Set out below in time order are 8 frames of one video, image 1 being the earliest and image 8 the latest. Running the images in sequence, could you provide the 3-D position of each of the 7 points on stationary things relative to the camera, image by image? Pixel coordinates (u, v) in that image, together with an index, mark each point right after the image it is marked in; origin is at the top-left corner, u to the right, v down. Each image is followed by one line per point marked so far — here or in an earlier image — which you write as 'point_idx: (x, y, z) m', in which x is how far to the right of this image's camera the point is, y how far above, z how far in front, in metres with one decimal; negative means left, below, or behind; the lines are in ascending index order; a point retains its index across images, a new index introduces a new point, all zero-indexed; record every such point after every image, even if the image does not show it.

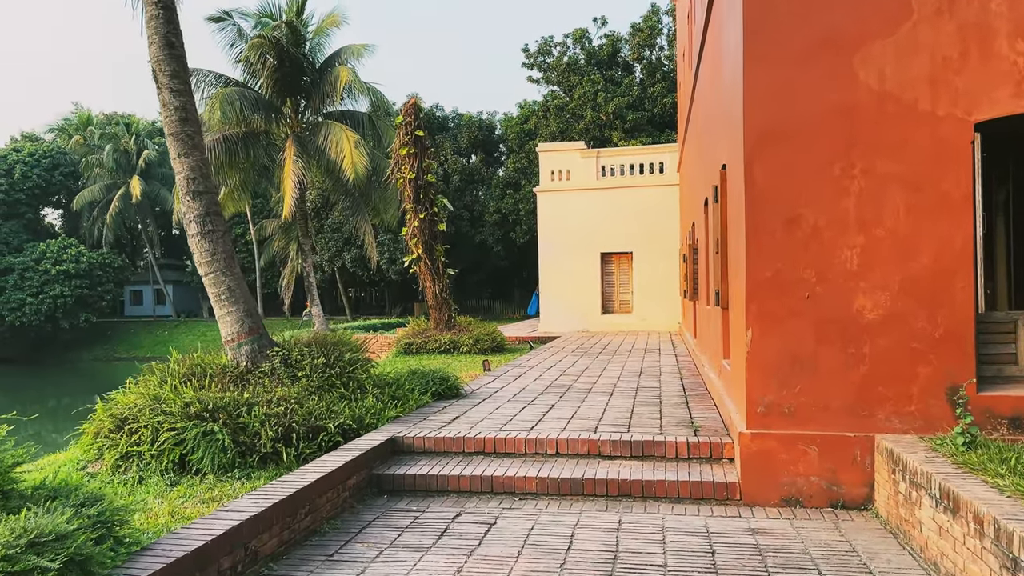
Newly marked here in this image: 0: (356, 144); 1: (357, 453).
0: (-3.6, +3.3, +17.9) m
1: (-0.9, -0.9, +4.3) m
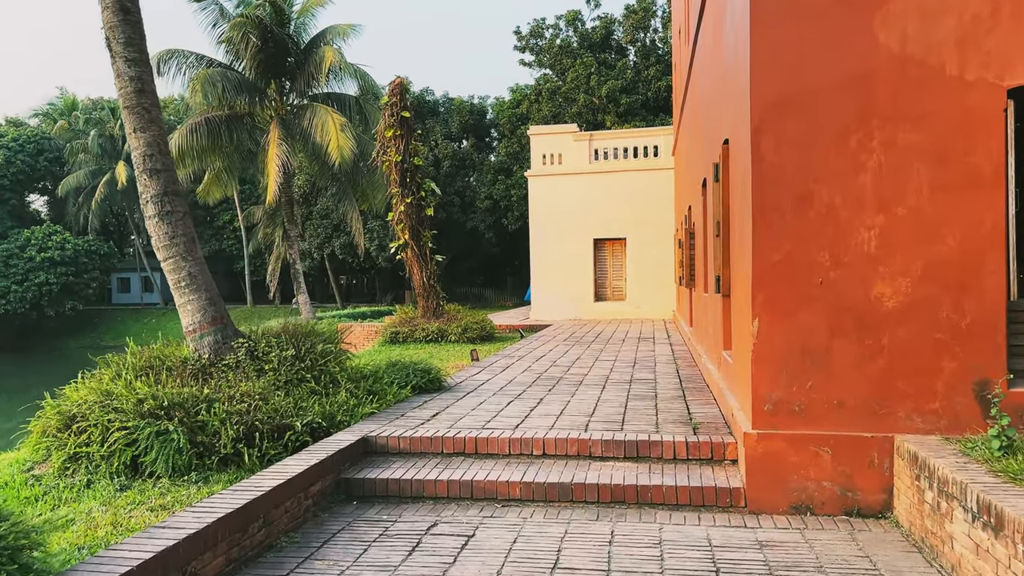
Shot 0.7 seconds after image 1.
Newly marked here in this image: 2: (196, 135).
0: (-3.8, +3.6, +17.4) m
1: (-0.9, -0.8, +3.9) m
2: (-6.9, +3.3, +17.3) m
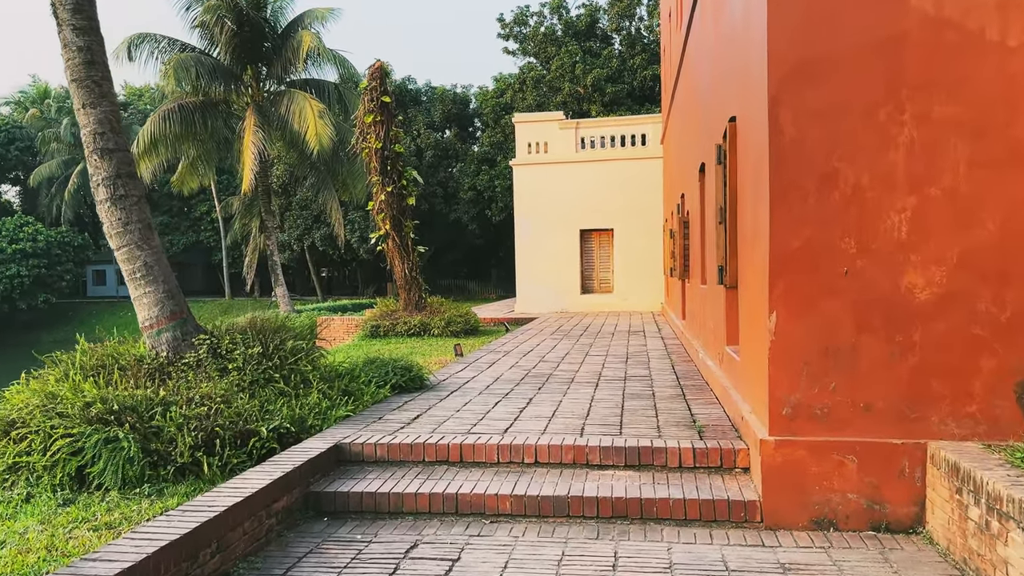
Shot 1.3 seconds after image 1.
0: (-4.1, +3.7, +16.8) m
1: (-1.0, -0.8, +3.5) m
2: (-7.3, +3.5, +16.7) m
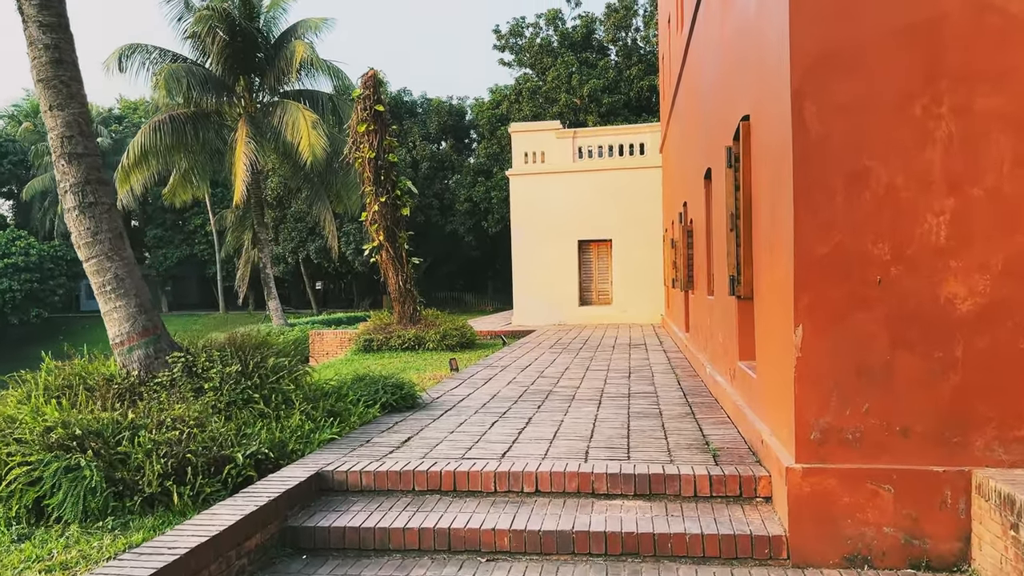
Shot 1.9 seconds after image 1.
0: (-4.2, +3.5, +16.6) m
1: (-1.0, -0.9, +3.2) m
2: (-7.4, +3.2, +16.4) m
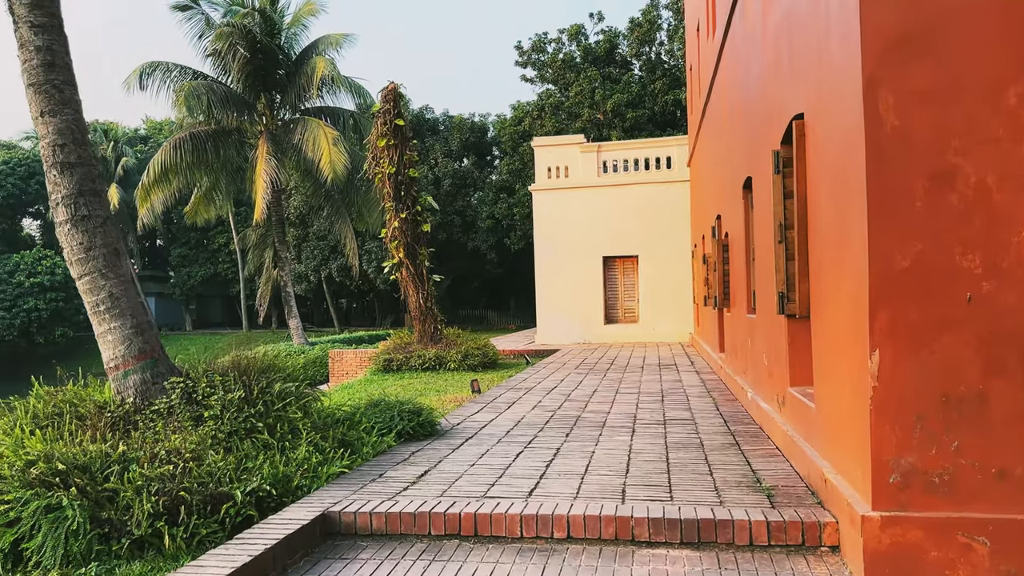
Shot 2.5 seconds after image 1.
0: (-3.7, +3.1, +16.4) m
1: (-0.9, -0.9, +2.8) m
2: (-6.9, +2.8, +16.3) m
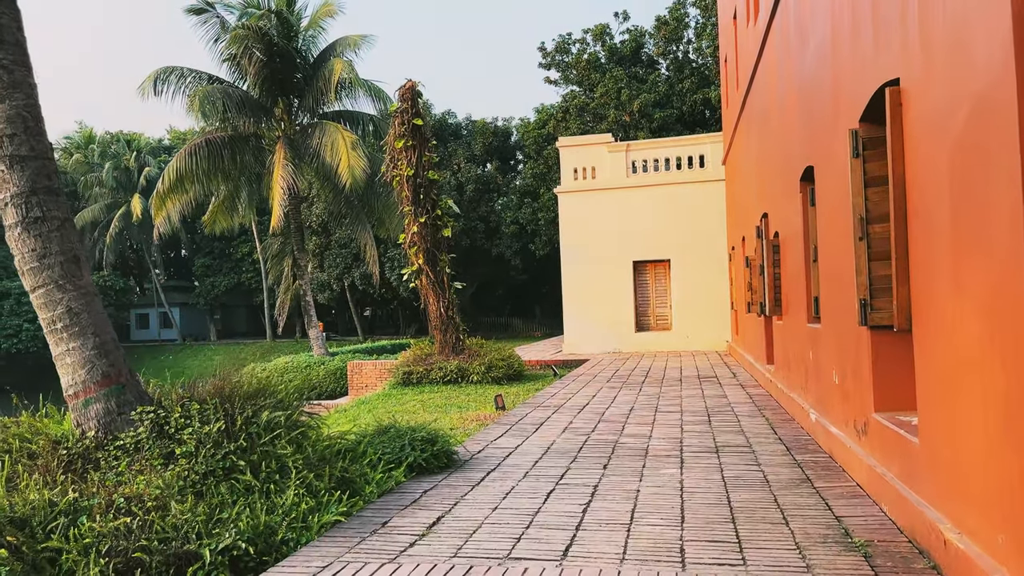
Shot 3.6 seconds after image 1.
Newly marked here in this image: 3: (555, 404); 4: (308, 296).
0: (-3.2, +2.9, +15.8) m
1: (-0.8, -1.0, +2.2) m
2: (-6.4, +2.6, +15.8) m
3: (+0.4, -1.1, +7.2) m
4: (-4.6, -0.2, +17.8) m
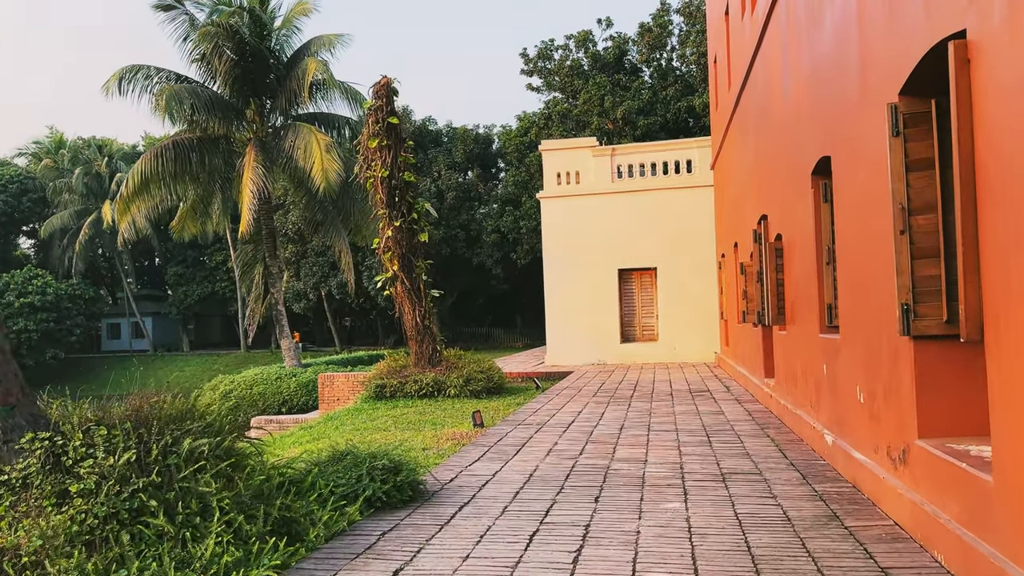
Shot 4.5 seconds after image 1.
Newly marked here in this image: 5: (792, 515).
0: (-3.6, +2.7, +15.2) m
1: (-0.9, -1.0, +1.5) m
2: (-6.8, +2.5, +15.1) m
3: (+0.2, -1.1, +6.6) m
4: (-5.1, -0.3, +17.1) m
5: (+1.2, -0.9, +3.3) m
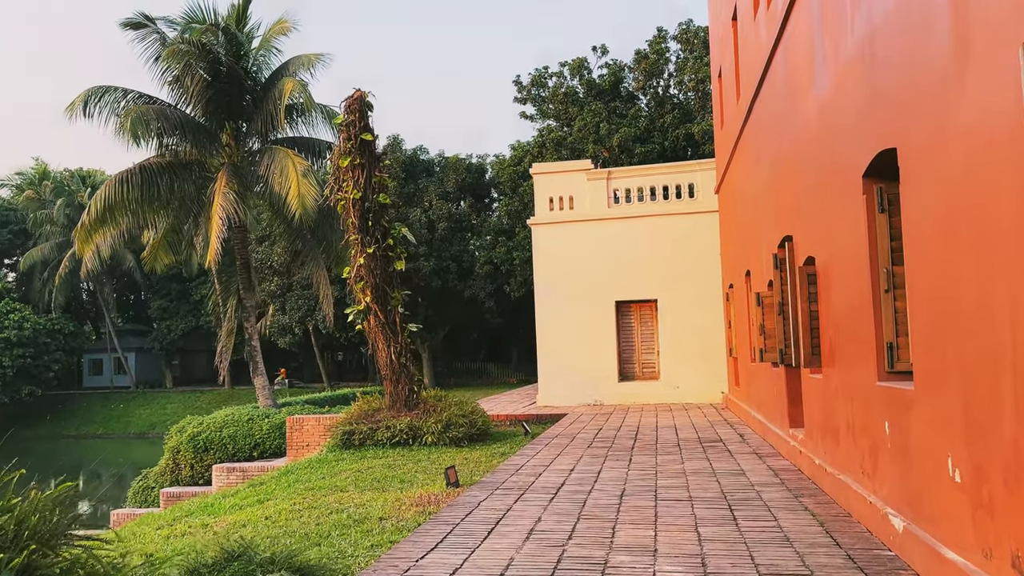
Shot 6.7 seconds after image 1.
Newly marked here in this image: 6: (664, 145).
0: (-3.8, +2.1, +14.2) m
1: (-1.0, -1.0, +0.4) m
2: (-7.0, +1.9, +14.1) m
3: (+0.1, -1.4, +5.5) m
4: (-5.3, -1.0, +16.0) m
5: (+1.0, -1.0, +2.2) m
6: (+3.9, +3.7, +19.8) m
